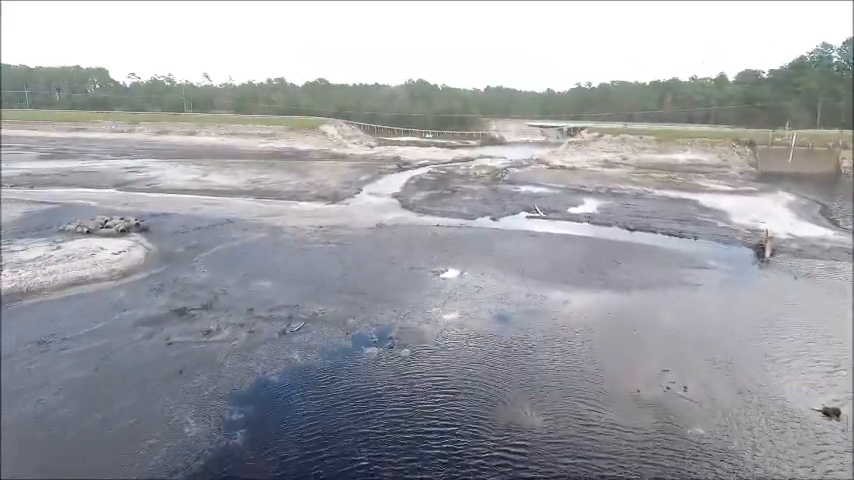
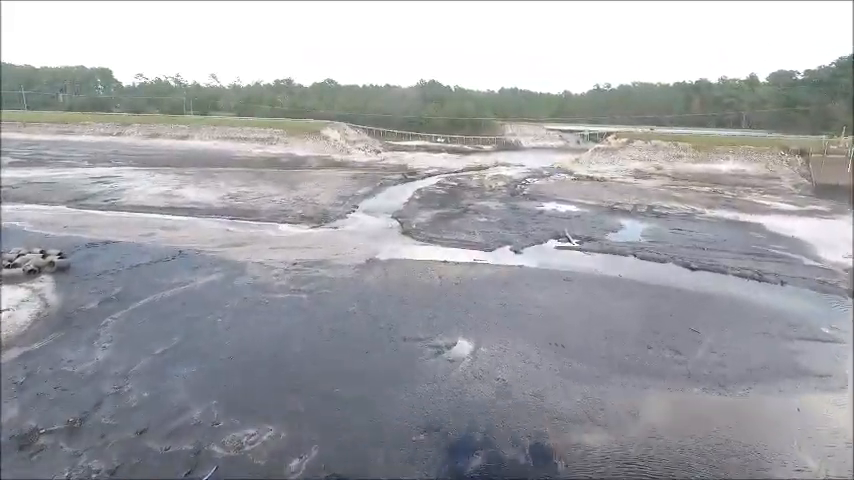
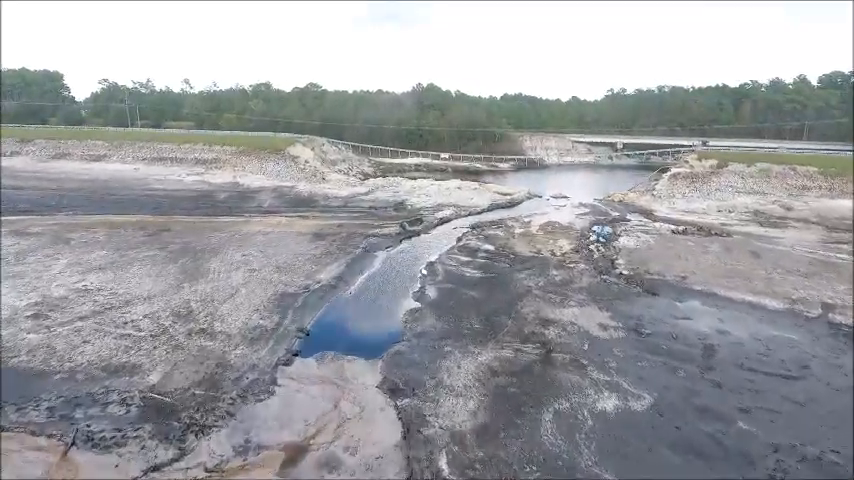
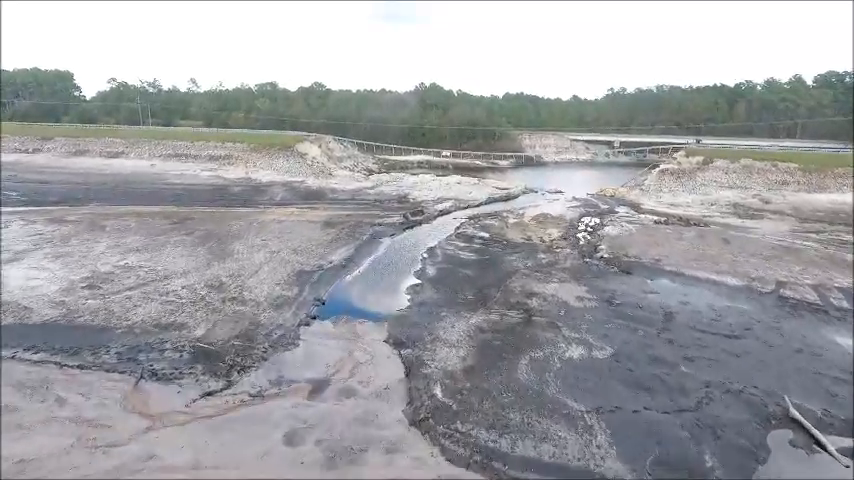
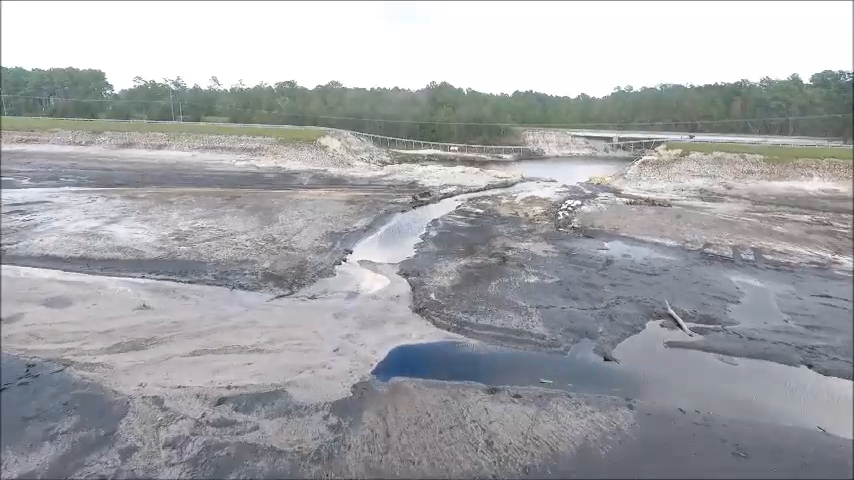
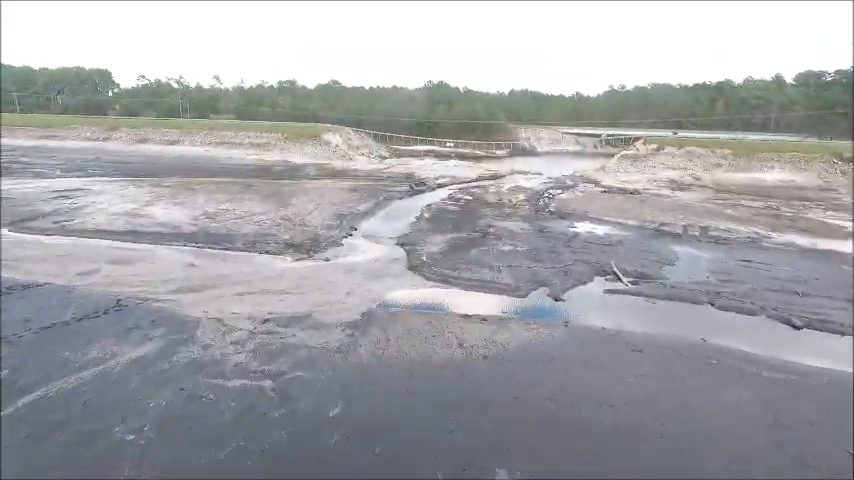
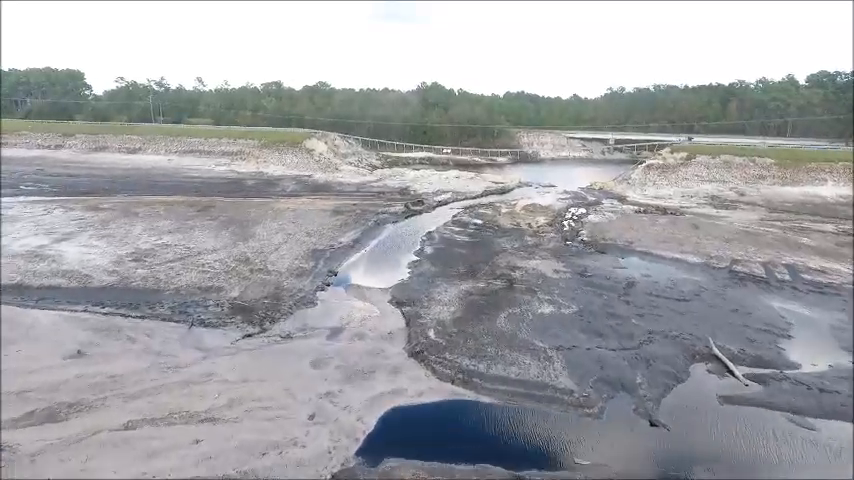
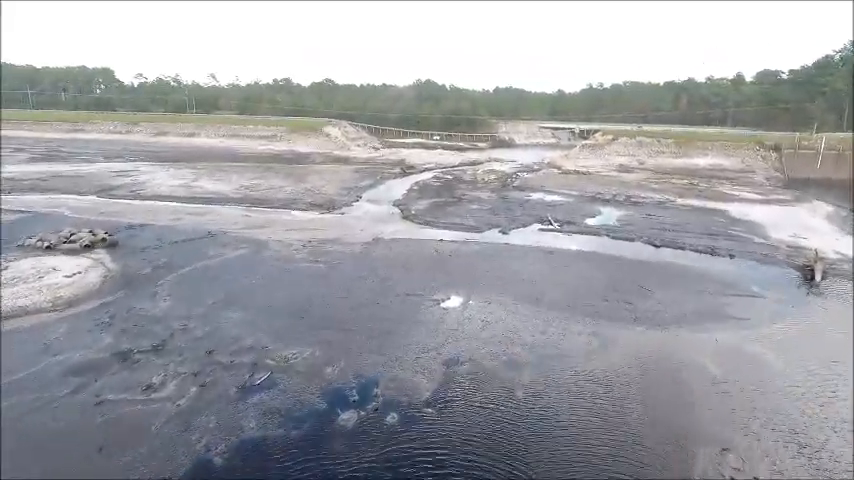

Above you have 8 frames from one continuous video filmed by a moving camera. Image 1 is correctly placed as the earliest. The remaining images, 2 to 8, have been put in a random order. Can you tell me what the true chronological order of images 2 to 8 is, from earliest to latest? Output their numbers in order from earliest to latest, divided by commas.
8, 2, 6, 5, 7, 4, 3
